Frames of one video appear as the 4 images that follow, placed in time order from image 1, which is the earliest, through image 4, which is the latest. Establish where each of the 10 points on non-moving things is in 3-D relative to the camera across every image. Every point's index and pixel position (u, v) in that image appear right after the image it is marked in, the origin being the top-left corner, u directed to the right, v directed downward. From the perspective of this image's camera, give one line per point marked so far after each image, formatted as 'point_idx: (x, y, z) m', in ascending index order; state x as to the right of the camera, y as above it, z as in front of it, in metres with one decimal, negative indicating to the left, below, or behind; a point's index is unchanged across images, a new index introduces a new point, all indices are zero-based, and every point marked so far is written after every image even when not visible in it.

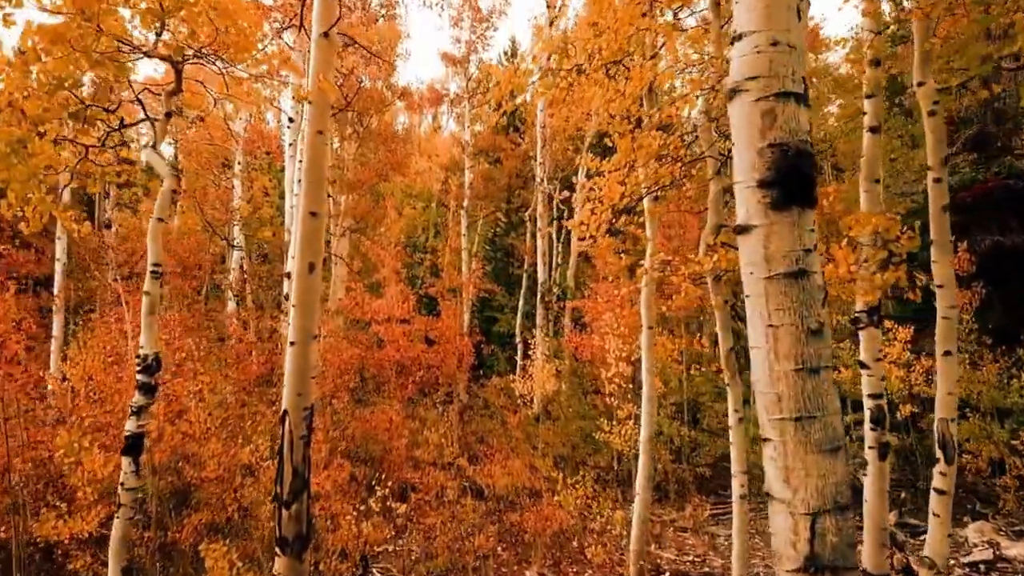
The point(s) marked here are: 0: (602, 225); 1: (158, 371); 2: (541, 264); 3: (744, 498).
0: (+1.1, +0.7, +7.4) m
1: (-3.5, -0.8, +6.1) m
2: (+0.8, +0.6, +16.8) m
3: (+2.7, -2.4, +7.2) m
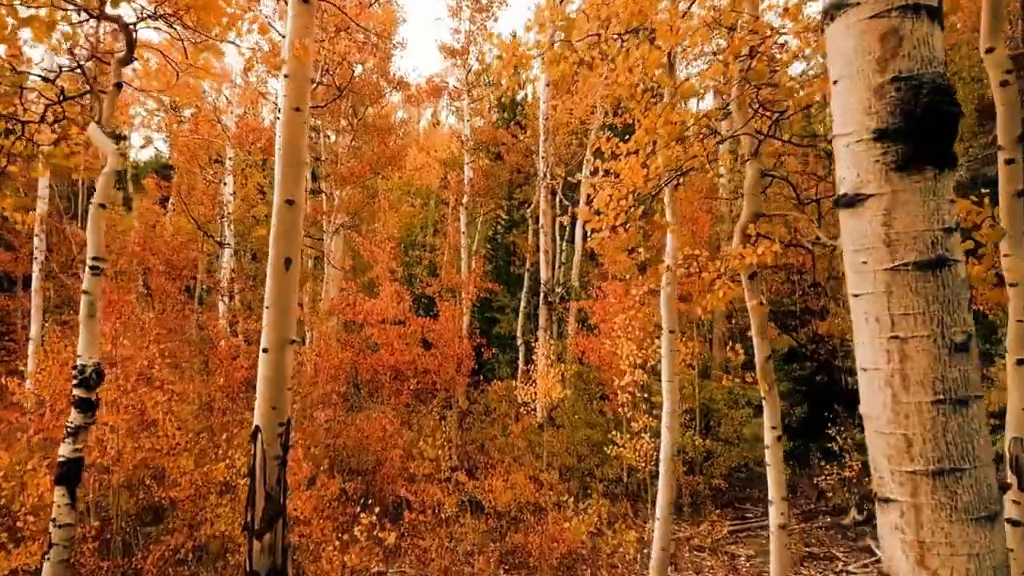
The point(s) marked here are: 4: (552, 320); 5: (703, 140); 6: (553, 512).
0: (+1.1, +0.7, +6.4) m
1: (-3.5, -0.8, +5.2) m
2: (+0.8, +0.6, +15.9) m
3: (+2.8, -2.4, +6.3) m
4: (+1.2, -0.9, +18.2) m
5: (+1.9, +1.5, +6.1) m
6: (+0.9, -4.6, +12.7) m
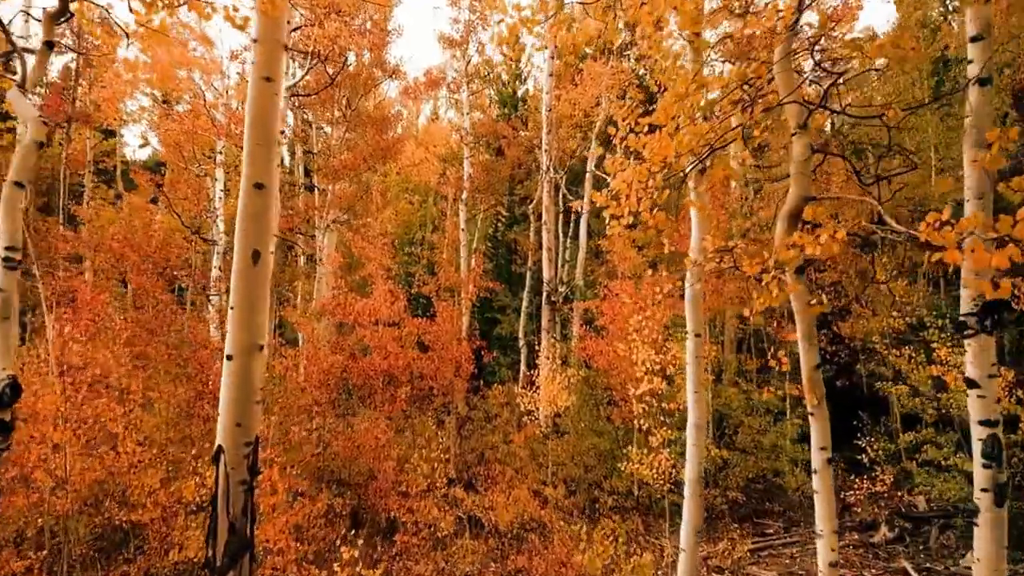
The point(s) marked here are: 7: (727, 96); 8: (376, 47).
0: (+1.2, +0.8, +5.5) m
1: (-3.4, -0.8, +4.3) m
2: (+0.9, +0.7, +15.0) m
3: (+2.8, -2.4, +5.4) m
4: (+1.3, -0.9, +17.3) m
5: (+1.9, +1.5, +5.2) m
6: (+0.9, -4.6, +11.8) m
7: (+1.7, +1.5, +4.8) m
8: (-3.7, +6.6, +16.9) m
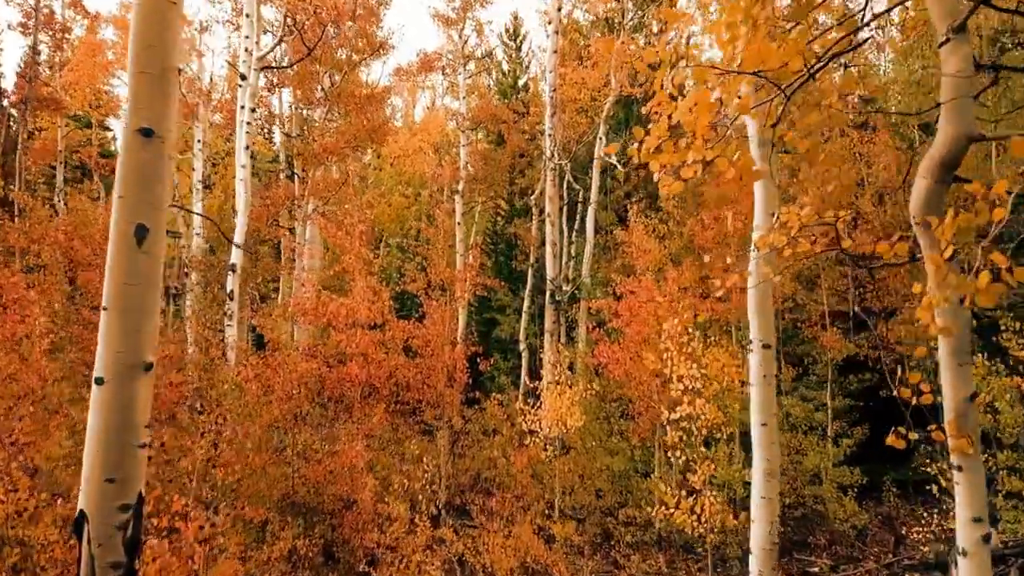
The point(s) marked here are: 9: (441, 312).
0: (+1.2, +0.8, +3.7) m
1: (-3.4, -0.7, +2.5) m
2: (+0.9, +0.7, +13.2) m
3: (+2.8, -2.4, +3.6) m
4: (+1.3, -0.9, +15.5) m
5: (+1.9, +1.6, +3.4) m
6: (+0.9, -4.5, +10.0) m
7: (+1.7, +1.6, +3.0) m
8: (-3.7, +6.6, +15.1) m
9: (-1.5, -0.5, +12.9) m
